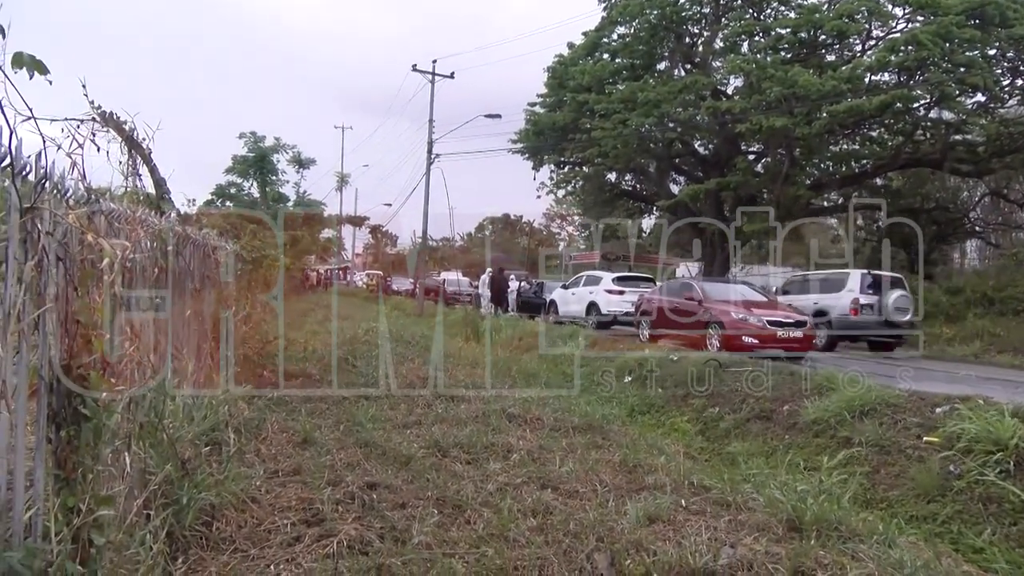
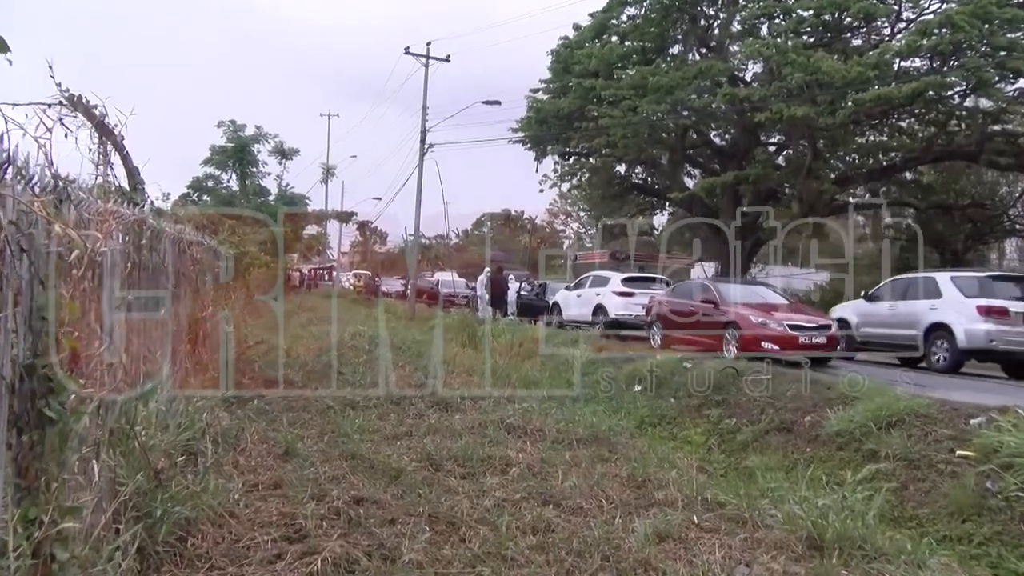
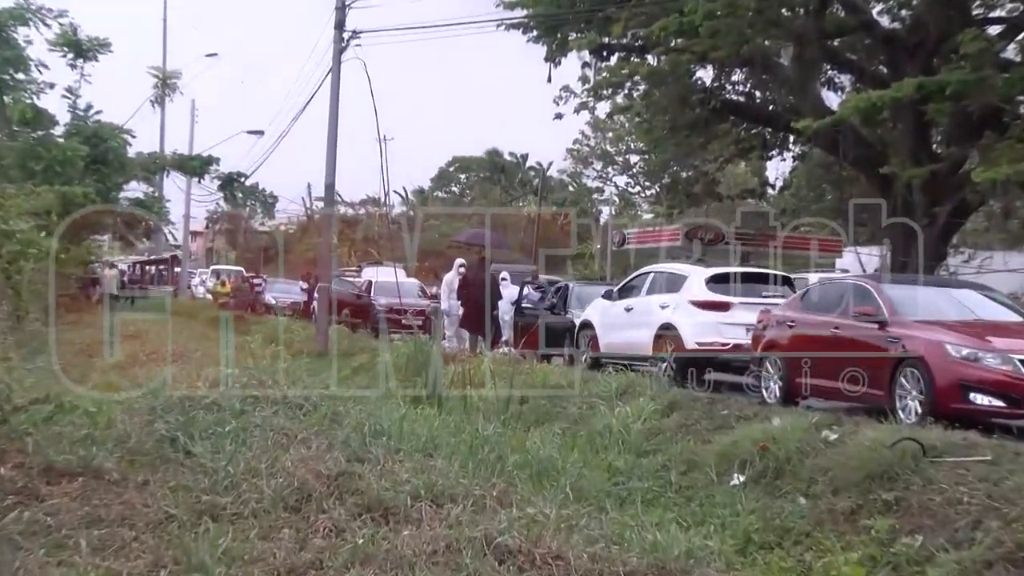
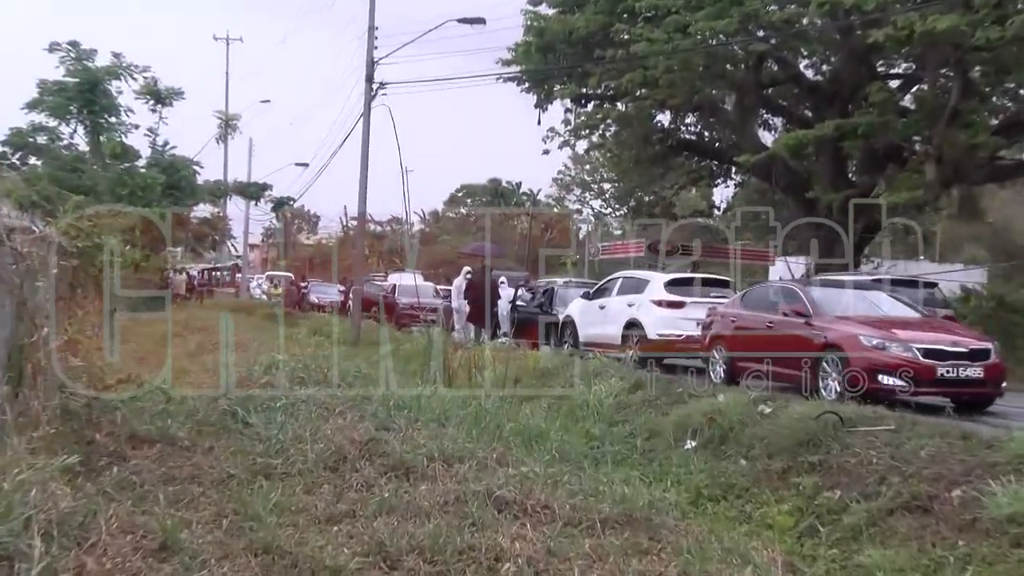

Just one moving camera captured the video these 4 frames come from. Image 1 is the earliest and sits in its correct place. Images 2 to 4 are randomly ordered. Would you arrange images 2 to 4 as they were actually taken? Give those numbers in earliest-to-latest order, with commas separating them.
2, 4, 3
